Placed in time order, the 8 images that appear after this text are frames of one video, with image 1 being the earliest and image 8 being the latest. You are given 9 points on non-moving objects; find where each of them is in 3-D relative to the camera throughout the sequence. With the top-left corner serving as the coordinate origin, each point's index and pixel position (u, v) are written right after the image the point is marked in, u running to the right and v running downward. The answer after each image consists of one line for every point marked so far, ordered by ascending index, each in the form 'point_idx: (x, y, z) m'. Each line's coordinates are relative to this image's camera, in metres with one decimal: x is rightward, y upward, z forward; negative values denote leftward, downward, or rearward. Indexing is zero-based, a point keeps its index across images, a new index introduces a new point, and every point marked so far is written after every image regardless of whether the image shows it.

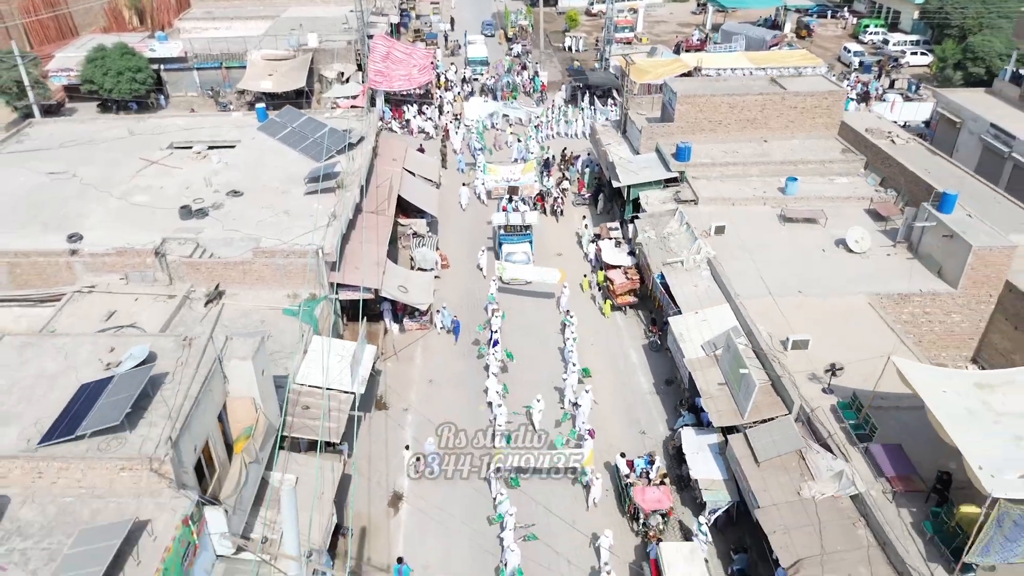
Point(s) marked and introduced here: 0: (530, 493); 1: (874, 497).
0: (+0.5, -4.8, +18.1) m
1: (+6.8, -3.9, +14.4) m
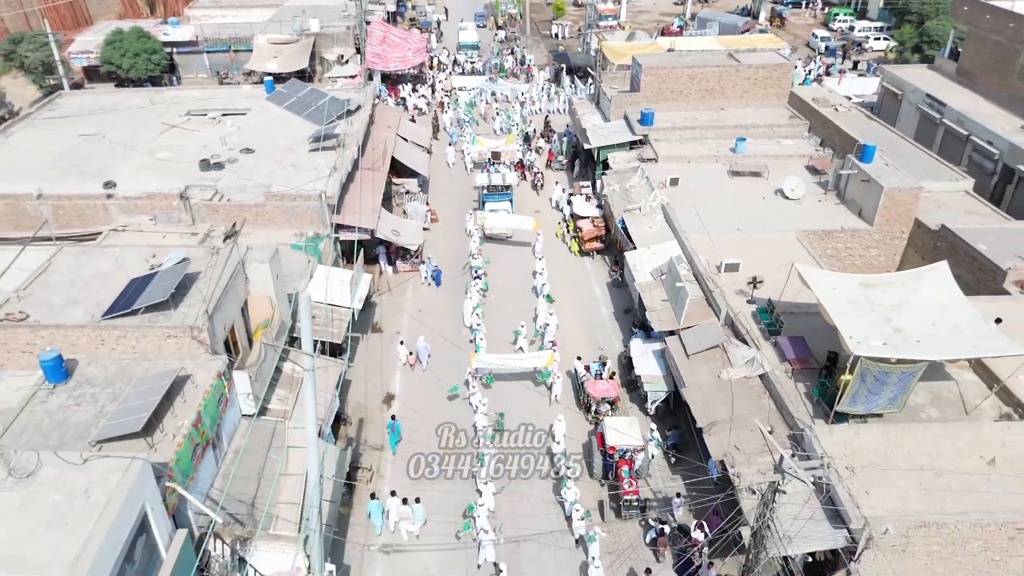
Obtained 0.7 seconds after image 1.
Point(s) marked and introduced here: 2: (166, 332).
0: (-0.2, -2.9, +21.4) m
1: (+6.1, -2.0, +17.7) m
2: (-6.9, -0.9, +15.5) m
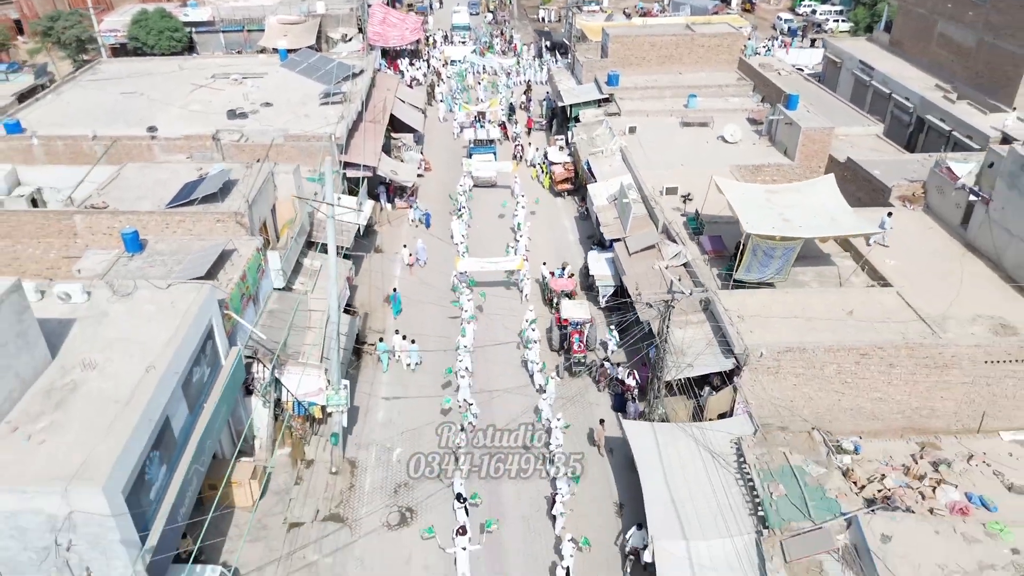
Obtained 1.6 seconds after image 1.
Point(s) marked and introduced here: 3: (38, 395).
0: (-1.0, -0.1, +26.0) m
1: (+5.3, +0.8, +22.3) m
2: (-7.6, +1.8, +20.1) m
3: (-8.3, -1.9, +13.6) m
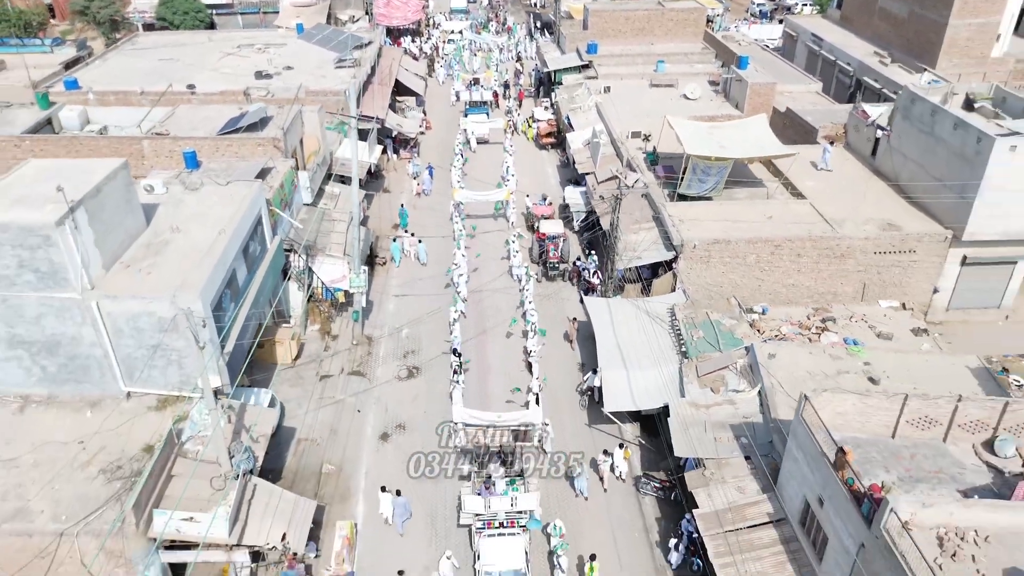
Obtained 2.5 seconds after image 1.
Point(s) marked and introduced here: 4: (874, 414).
0: (-1.5, +2.7, +30.8) m
1: (+4.9, +3.6, +27.0) m
2: (-8.1, +4.7, +24.9) m
3: (-8.8, +1.0, +18.4) m
4: (+6.4, -2.3, +13.7) m
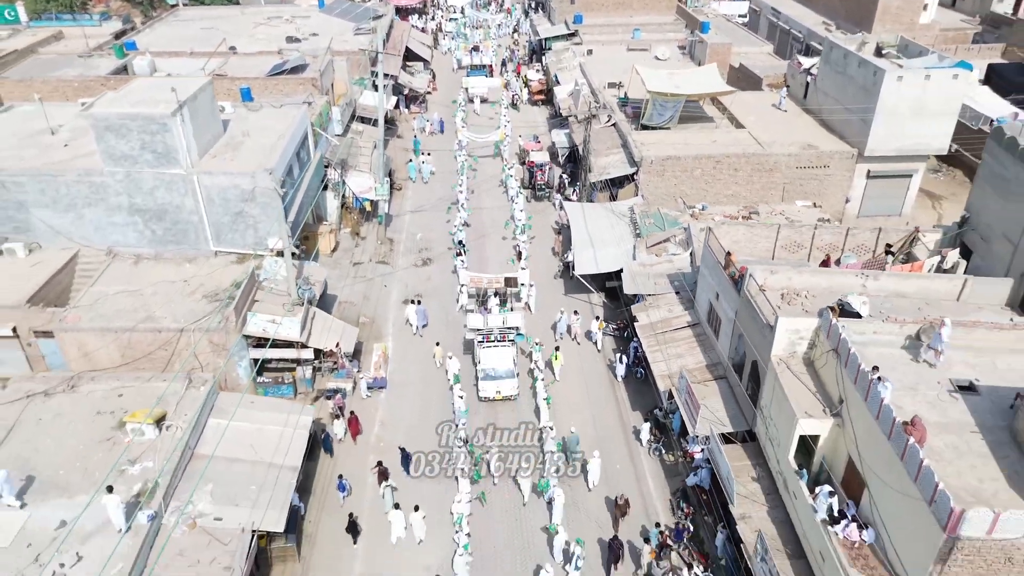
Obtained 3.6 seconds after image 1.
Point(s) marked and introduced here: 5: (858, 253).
0: (-1.7, +6.2, +36.6) m
1: (+4.6, +7.1, +32.8) m
2: (-8.3, +8.2, +30.7) m
3: (-9.0, +4.5, +24.2) m
4: (+6.2, +1.2, +19.5) m
5: (+8.7, +0.9, +19.6) m
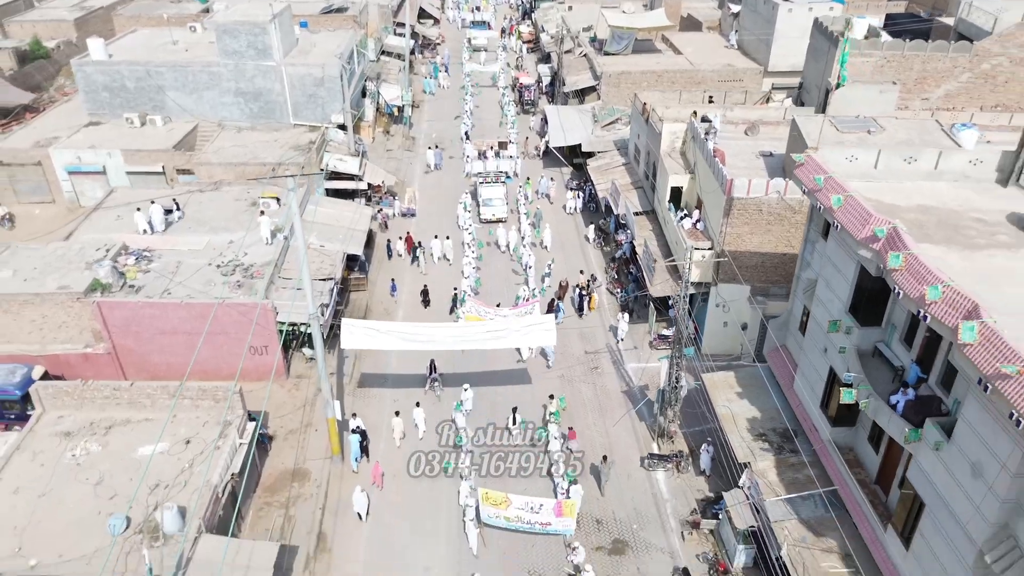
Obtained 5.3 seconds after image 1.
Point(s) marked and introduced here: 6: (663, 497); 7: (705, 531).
0: (-2.1, +12.1, +46.3) m
1: (+4.3, +13.0, +42.6) m
2: (-8.7, +14.0, +40.4) m
3: (-9.4, +10.3, +33.9) m
4: (+5.8, +7.0, +29.2) m
5: (+8.3, +6.7, +29.3) m
6: (+3.6, -5.0, +18.7) m
7: (+4.3, -5.4, +17.6) m
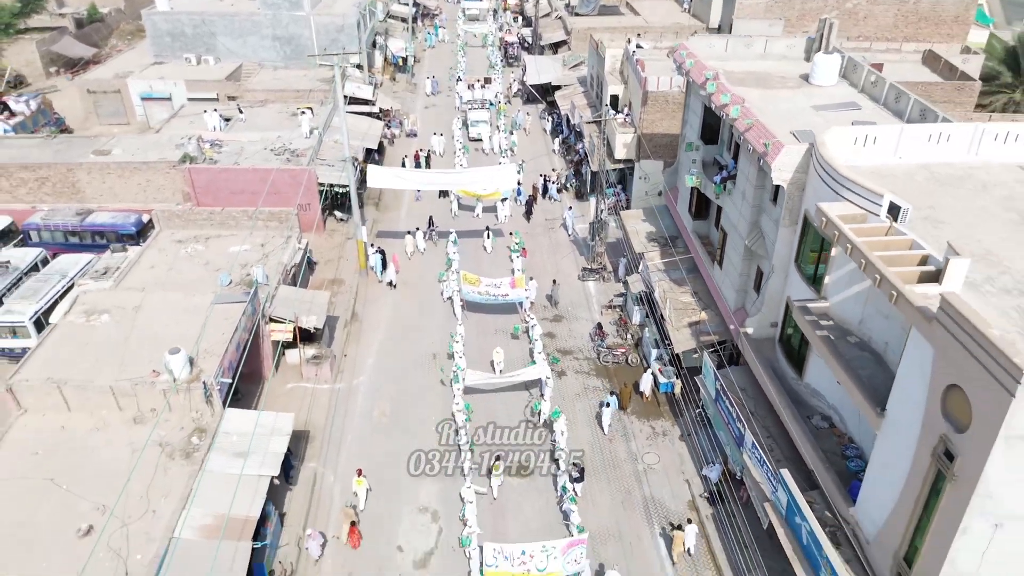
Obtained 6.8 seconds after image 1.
0: (-2.9, +16.9, +54.2) m
1: (+3.4, +17.8, +50.5) m
2: (-9.6, +18.9, +48.3) m
3: (-10.3, +15.2, +41.9) m
4: (+4.9, +11.8, +37.2) m
5: (+7.5, +11.5, +37.3) m
6: (+2.7, -0.2, +26.7) m
7: (+3.4, -0.6, +25.6) m
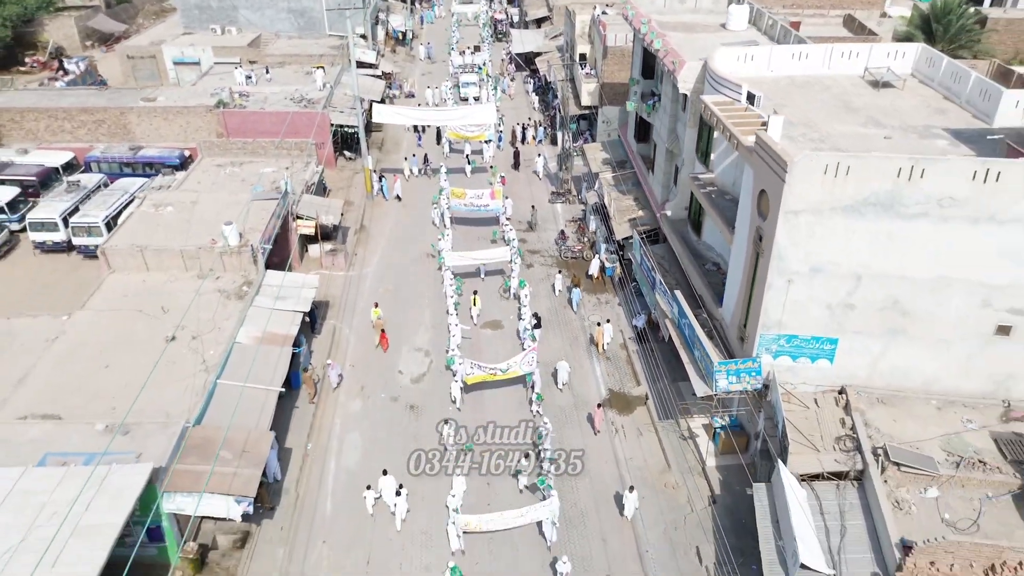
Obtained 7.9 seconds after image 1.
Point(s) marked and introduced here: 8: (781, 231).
0: (-3.7, +20.3, +59.8) m
1: (+2.6, +21.2, +56.0) m
2: (-10.4, +22.3, +53.9) m
3: (-11.1, +18.5, +47.4) m
4: (+4.1, +15.2, +42.7) m
5: (+6.7, +14.9, +42.8) m
6: (+1.9, +3.1, +32.3) m
7: (+2.6, +2.7, +31.2) m
8: (+5.3, +1.1, +15.4) m
